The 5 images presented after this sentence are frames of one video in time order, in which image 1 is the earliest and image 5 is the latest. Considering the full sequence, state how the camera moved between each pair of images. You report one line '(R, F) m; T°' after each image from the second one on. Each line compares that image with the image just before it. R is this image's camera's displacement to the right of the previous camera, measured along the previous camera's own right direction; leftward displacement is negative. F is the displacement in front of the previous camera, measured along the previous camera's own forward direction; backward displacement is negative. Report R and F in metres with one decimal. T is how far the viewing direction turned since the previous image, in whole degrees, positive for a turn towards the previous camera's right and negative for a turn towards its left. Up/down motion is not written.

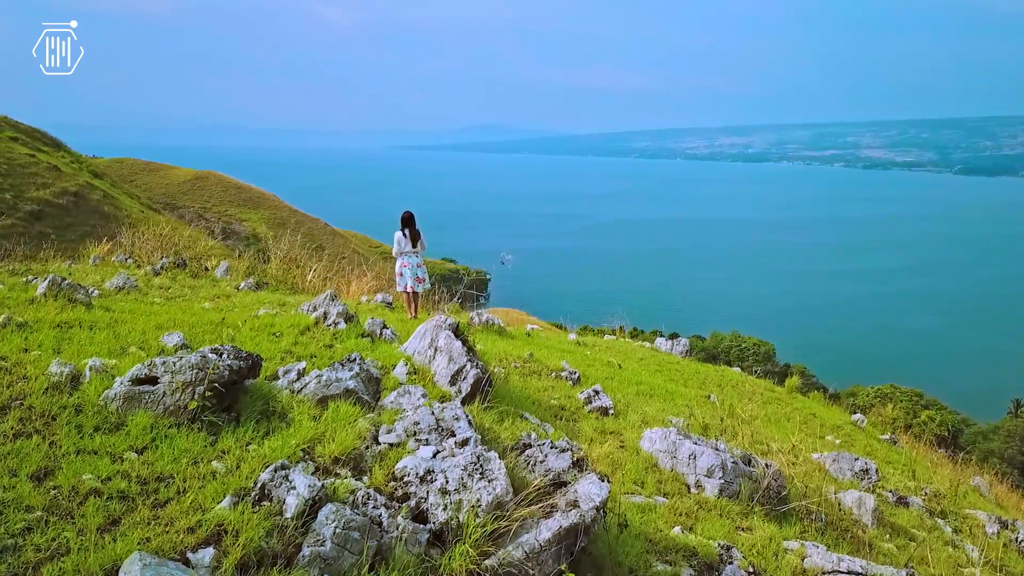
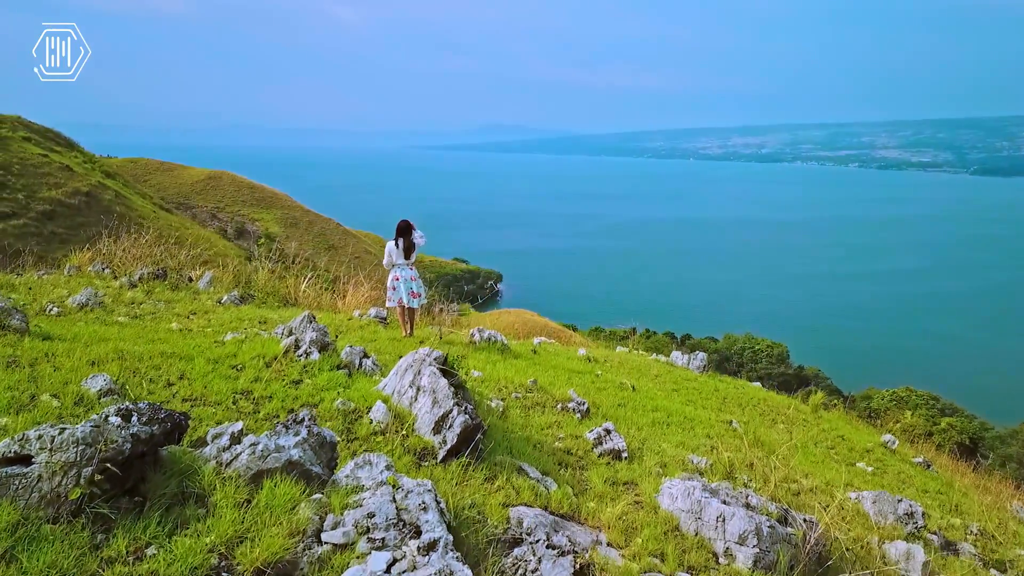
(+0.1, +0.8) m; -1°
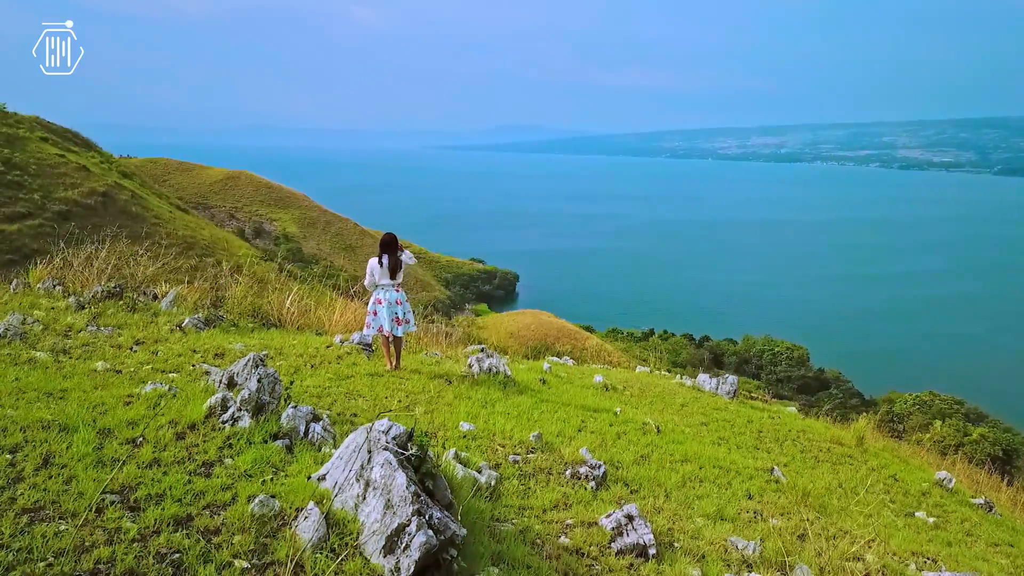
(+0.1, +1.3) m; -1°
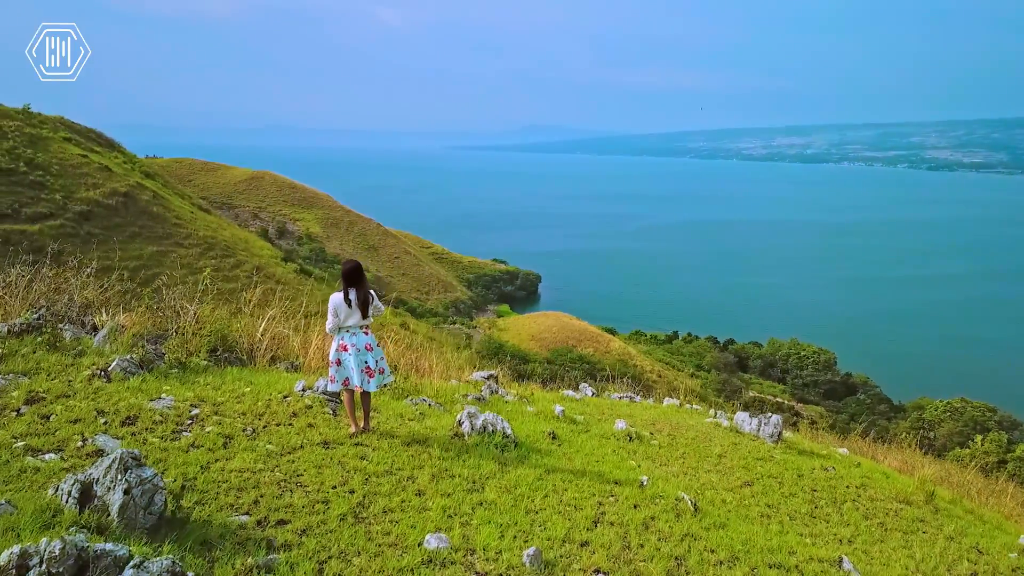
(+0.2, +1.6) m; -2°
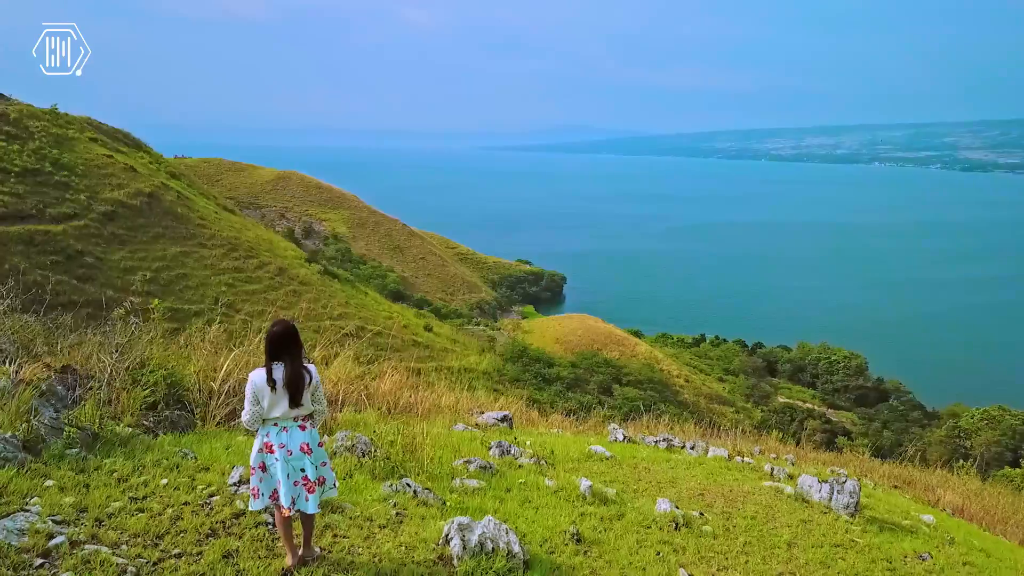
(+0.1, +1.8) m; -2°
